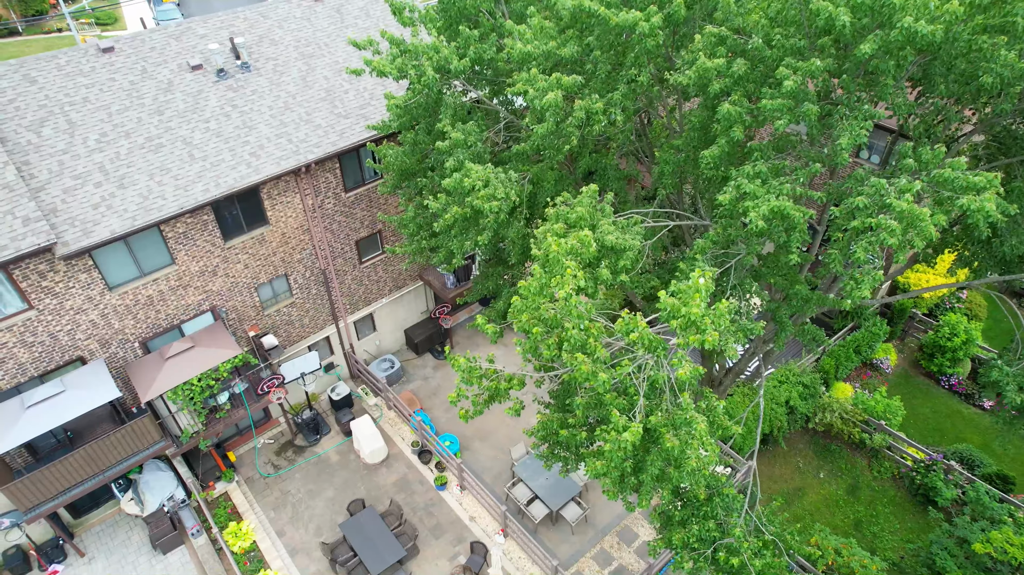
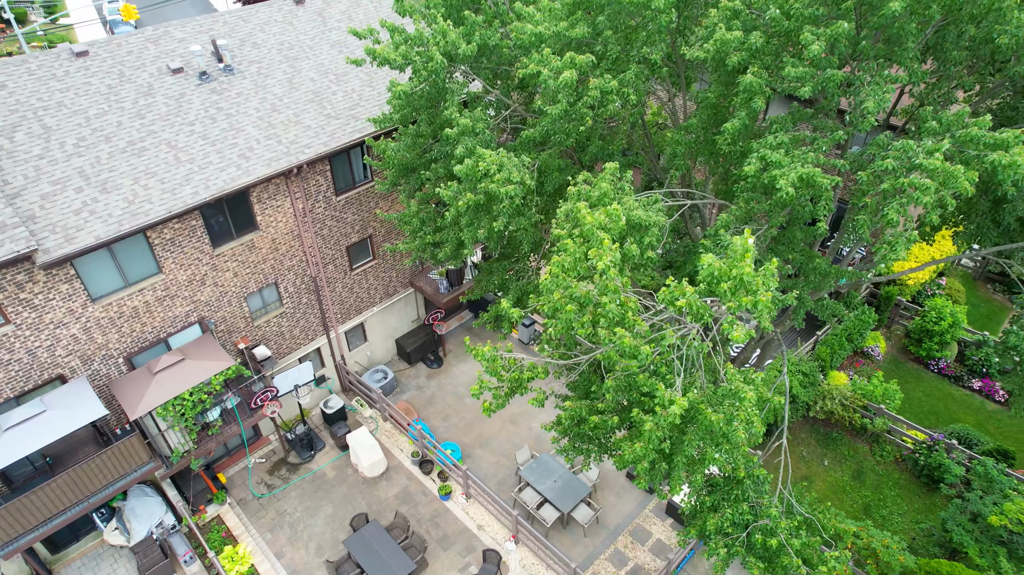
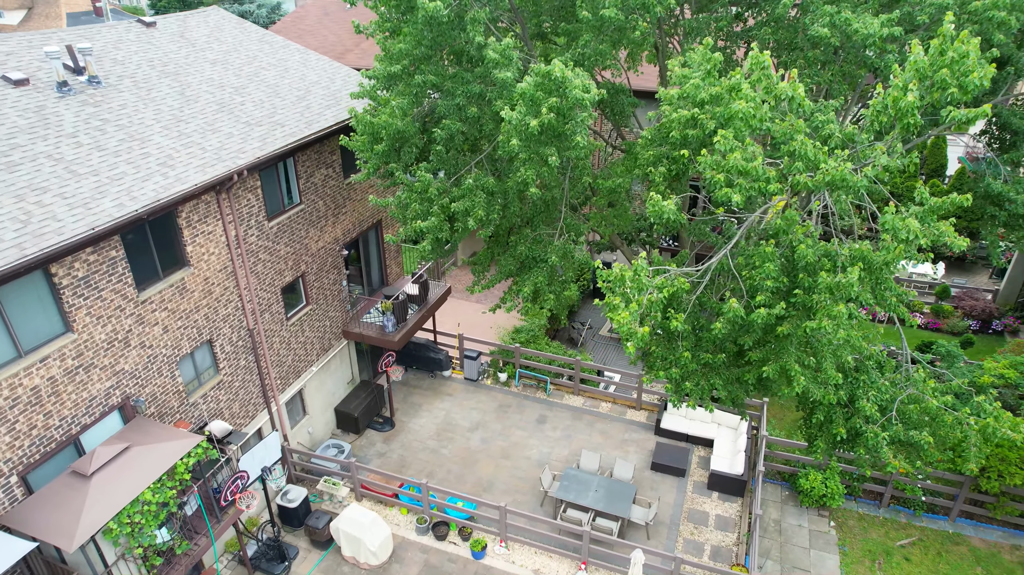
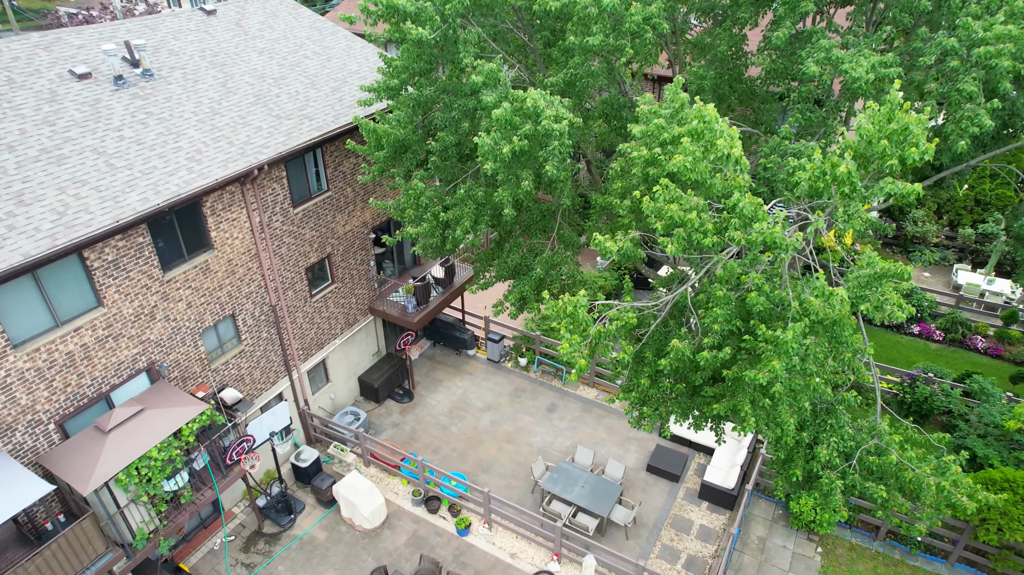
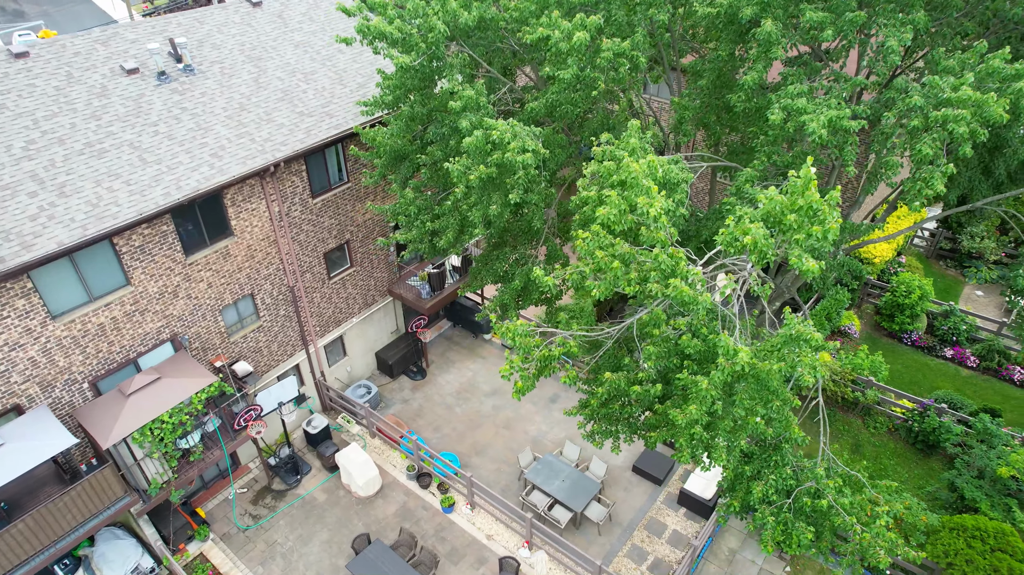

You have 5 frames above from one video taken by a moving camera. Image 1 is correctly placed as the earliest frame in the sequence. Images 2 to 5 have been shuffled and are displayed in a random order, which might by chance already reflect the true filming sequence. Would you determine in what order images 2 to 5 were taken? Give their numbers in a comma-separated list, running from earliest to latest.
2, 5, 4, 3
